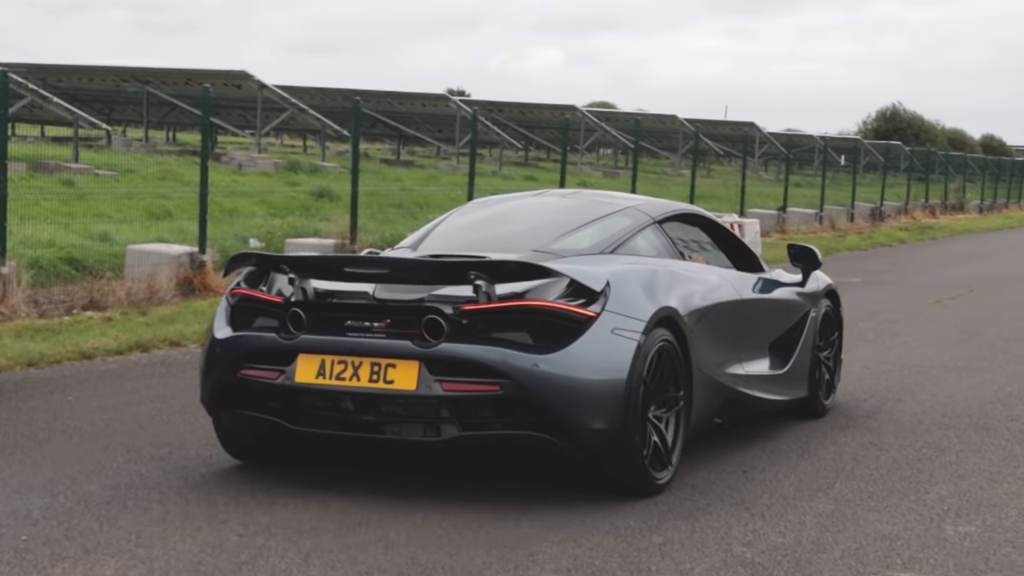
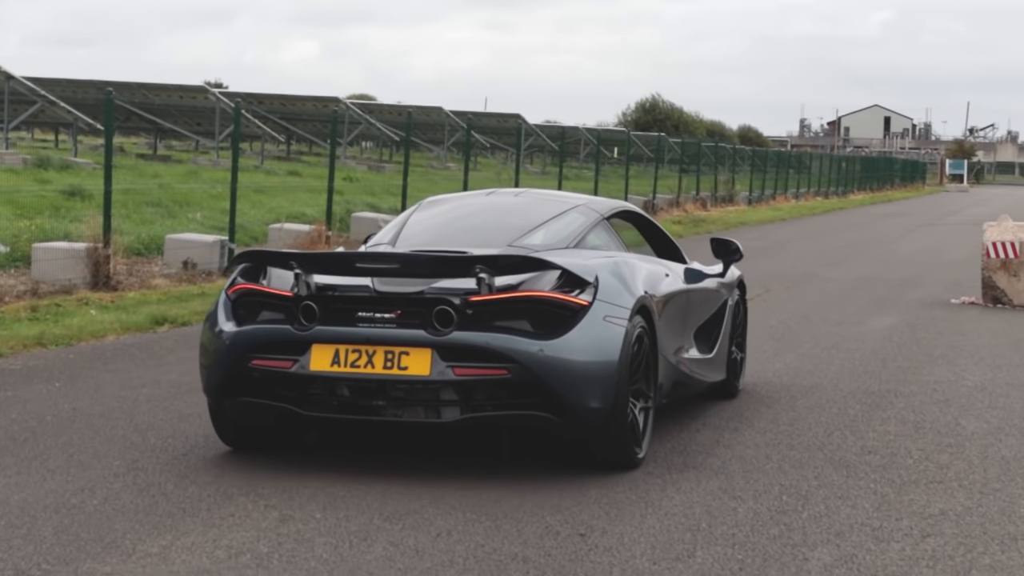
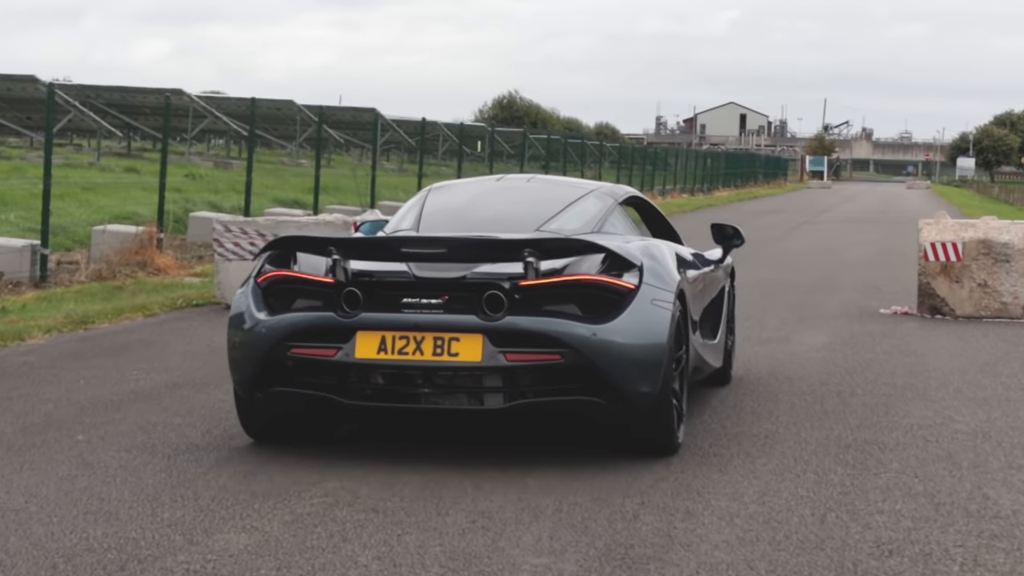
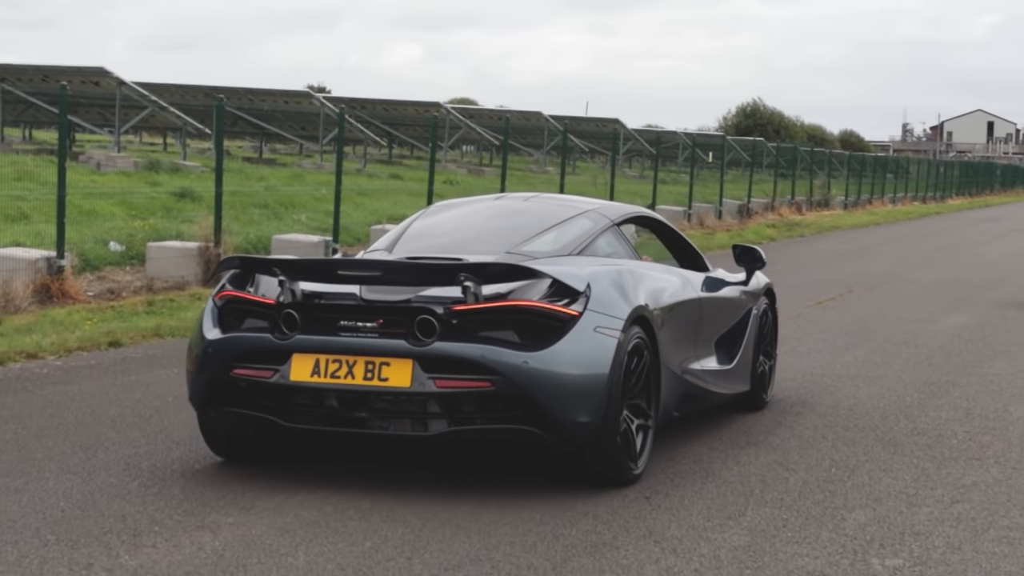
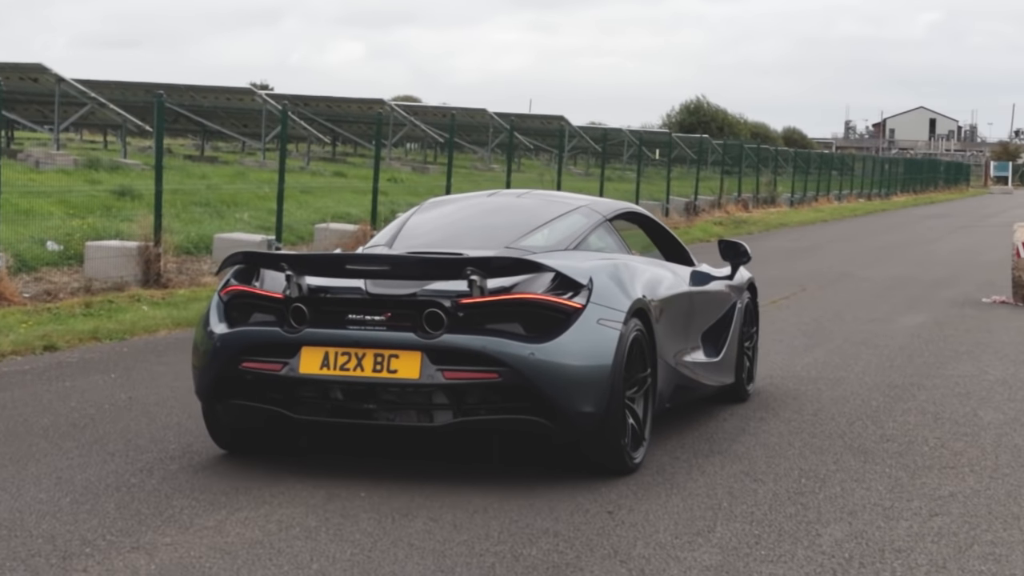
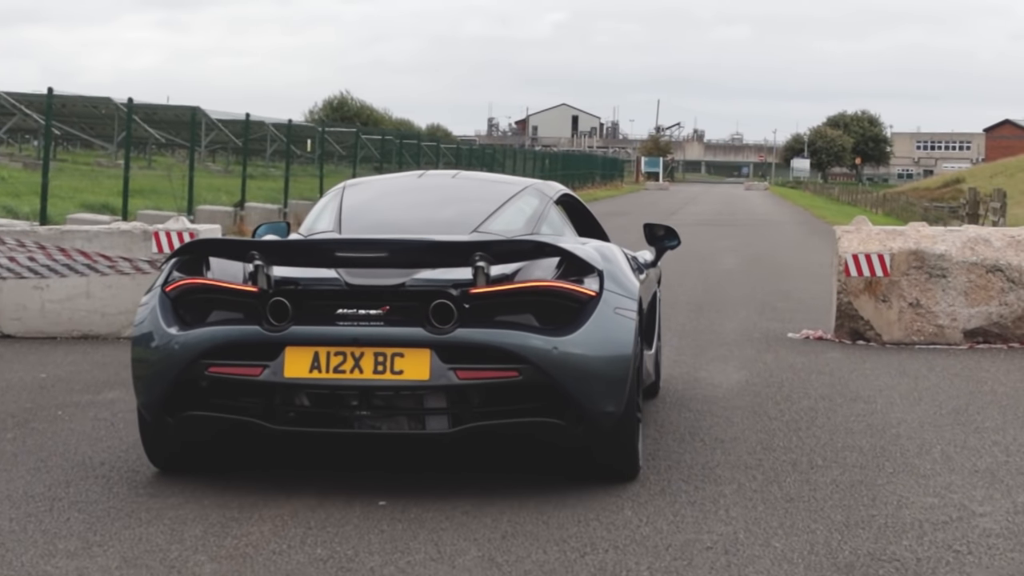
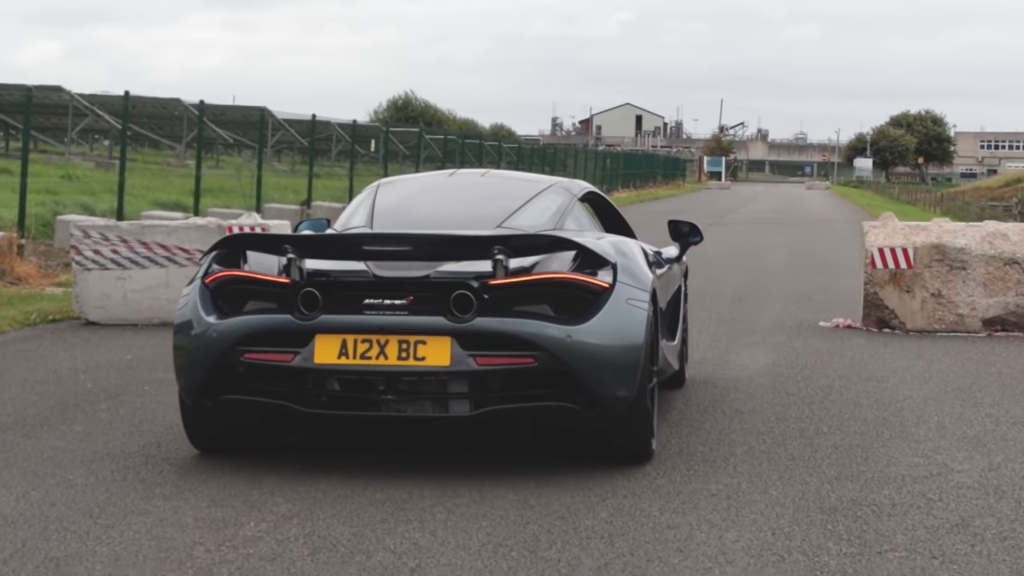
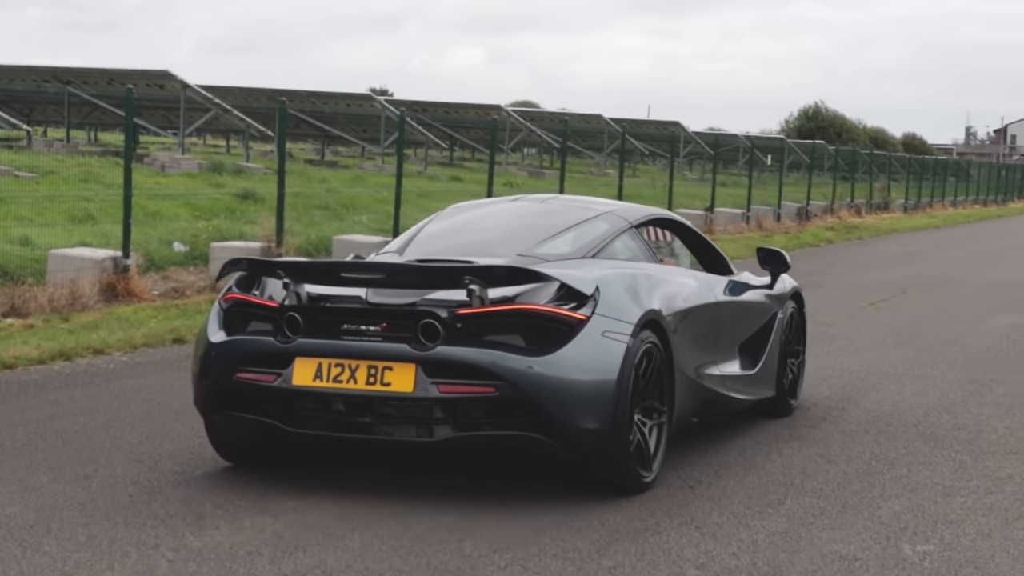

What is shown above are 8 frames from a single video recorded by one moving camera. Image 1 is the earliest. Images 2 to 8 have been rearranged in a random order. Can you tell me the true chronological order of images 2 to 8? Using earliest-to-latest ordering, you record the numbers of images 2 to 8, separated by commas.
8, 4, 5, 2, 3, 7, 6
